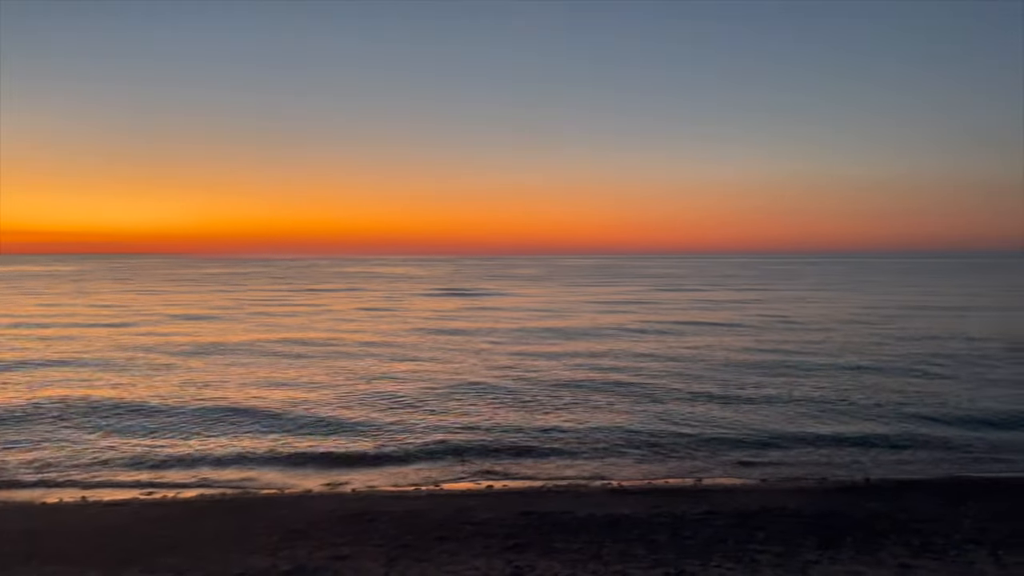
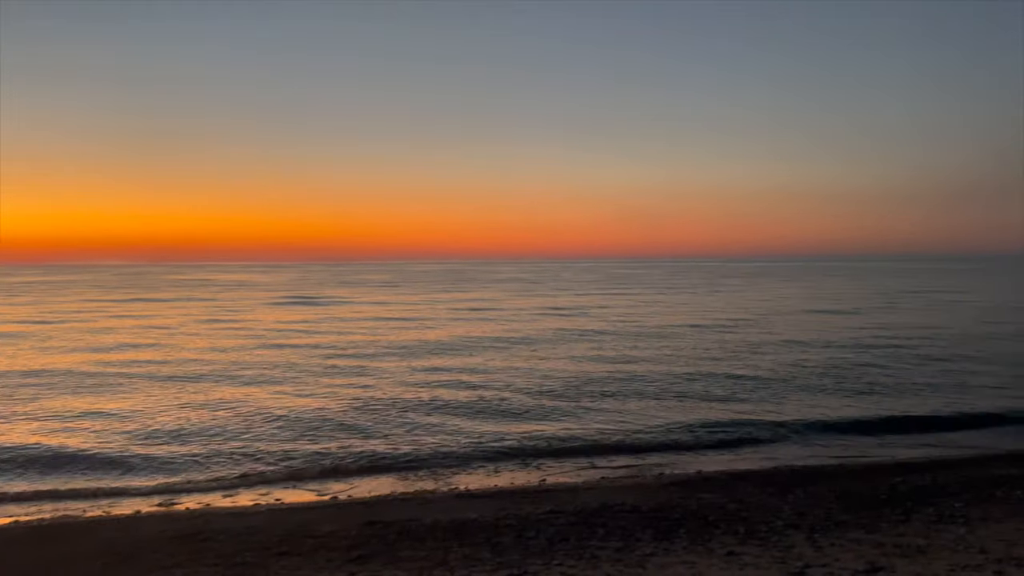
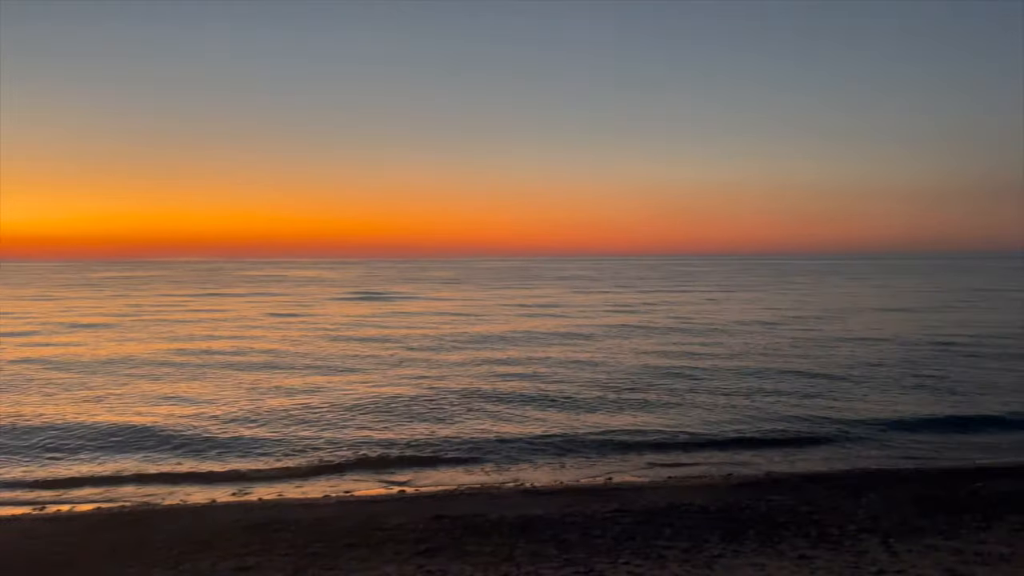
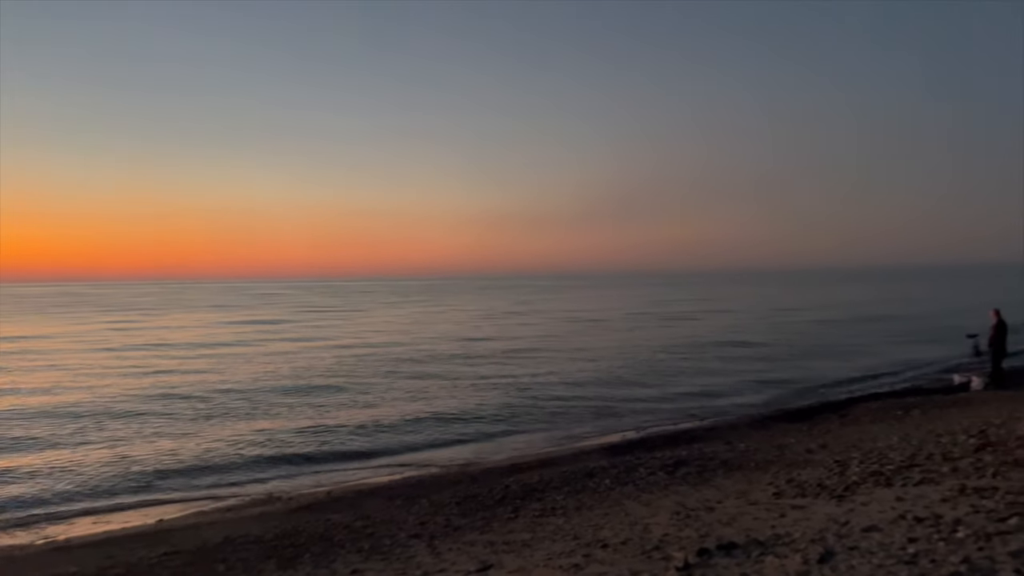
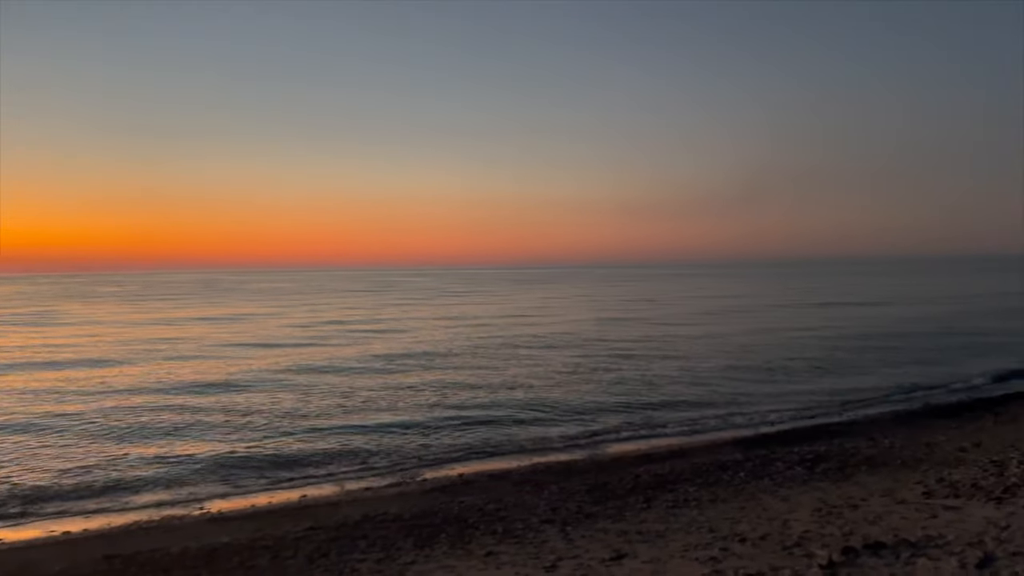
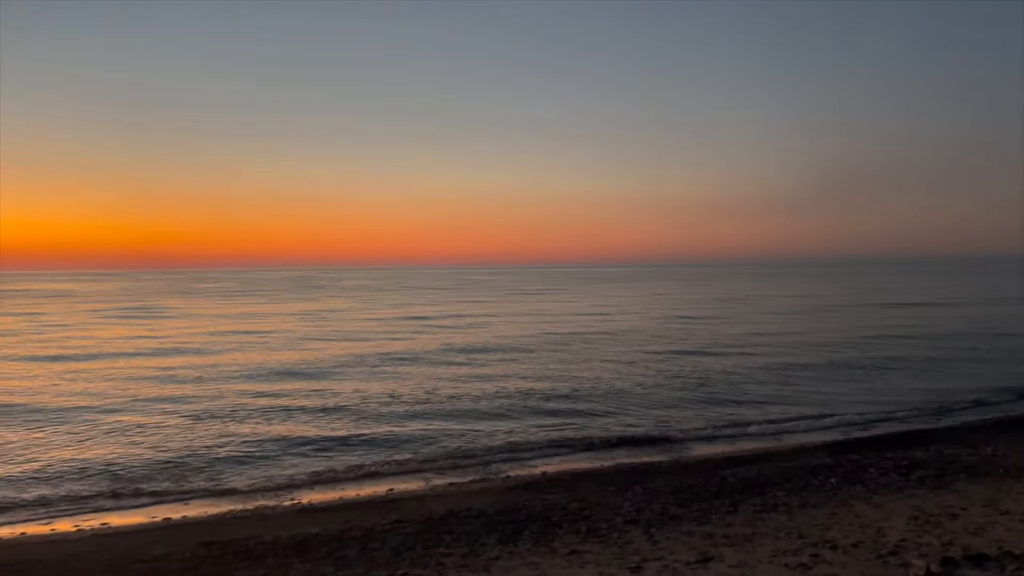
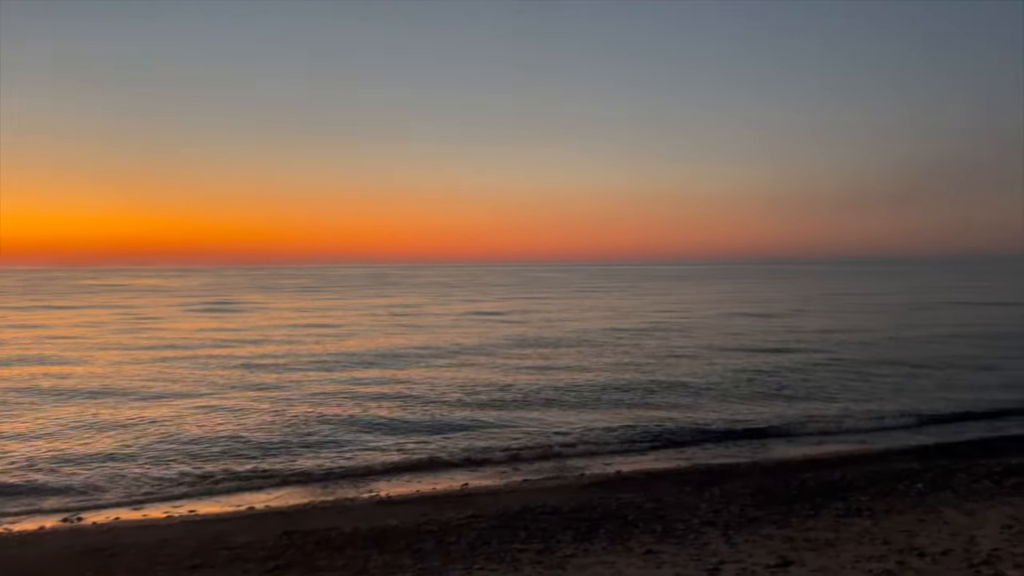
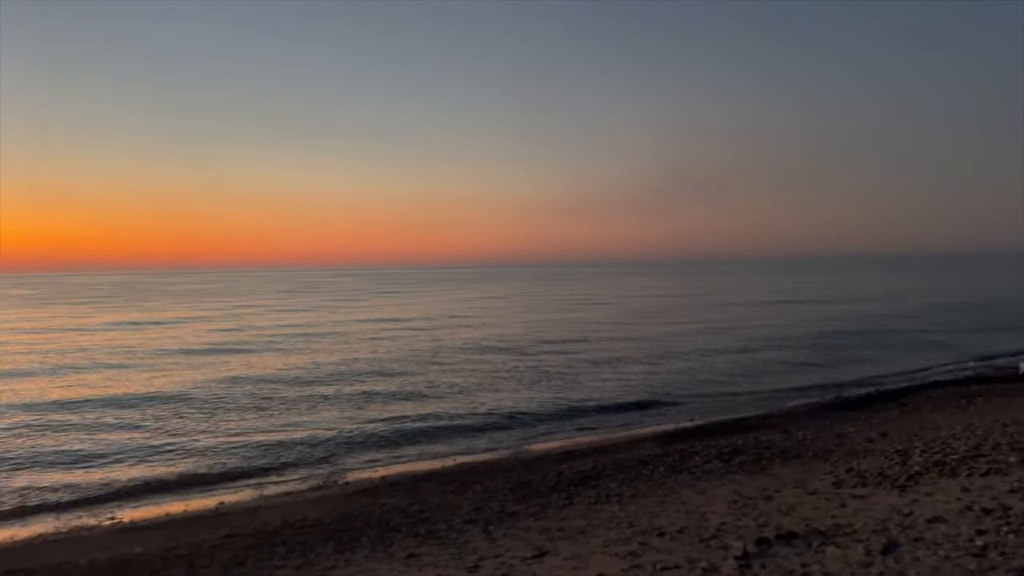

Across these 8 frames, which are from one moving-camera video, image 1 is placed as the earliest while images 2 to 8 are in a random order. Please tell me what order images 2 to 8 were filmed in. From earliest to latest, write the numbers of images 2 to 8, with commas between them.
3, 2, 7, 6, 5, 8, 4
